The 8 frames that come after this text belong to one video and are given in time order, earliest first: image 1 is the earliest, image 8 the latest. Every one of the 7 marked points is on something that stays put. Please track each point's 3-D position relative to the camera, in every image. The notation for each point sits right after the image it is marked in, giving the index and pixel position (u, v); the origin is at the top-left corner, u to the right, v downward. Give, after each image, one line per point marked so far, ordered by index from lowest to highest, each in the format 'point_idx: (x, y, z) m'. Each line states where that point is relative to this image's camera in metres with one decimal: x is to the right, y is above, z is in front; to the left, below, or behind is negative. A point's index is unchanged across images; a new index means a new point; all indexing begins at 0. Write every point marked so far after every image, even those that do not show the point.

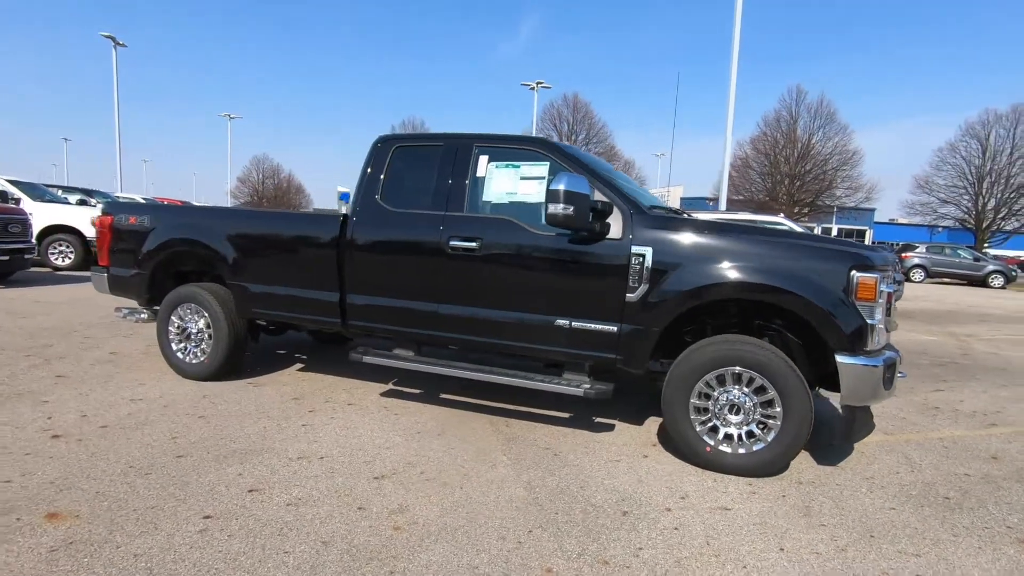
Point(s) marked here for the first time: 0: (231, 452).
0: (-2.0, -1.2, +3.9) m
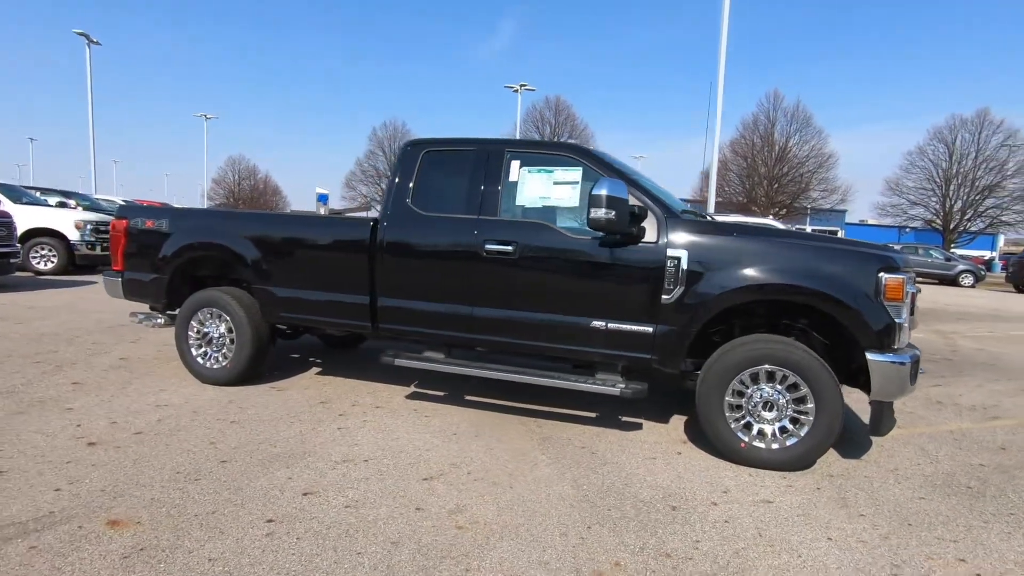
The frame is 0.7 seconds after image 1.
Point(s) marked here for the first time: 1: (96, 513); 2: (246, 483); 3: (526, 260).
0: (-1.7, -1.2, +3.9) m
1: (-2.3, -1.3, +3.1) m
2: (-1.7, -1.2, +3.5) m
3: (+0.1, +0.2, +4.5) m
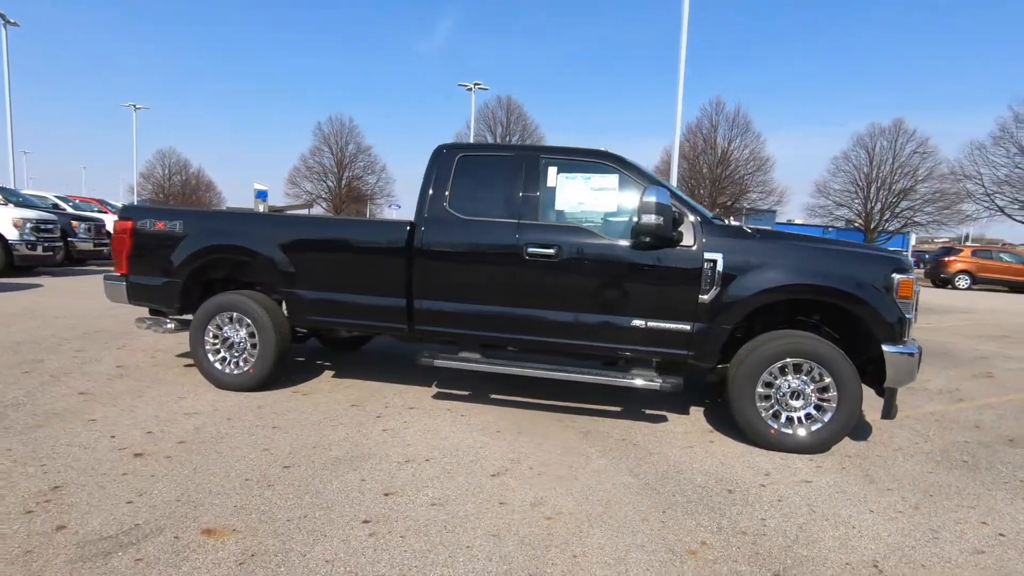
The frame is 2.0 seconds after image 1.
0: (-1.3, -1.2, +3.9) m
1: (-1.8, -1.3, +3.0) m
2: (-1.2, -1.3, +3.5) m
3: (+0.5, +0.2, +4.6) m
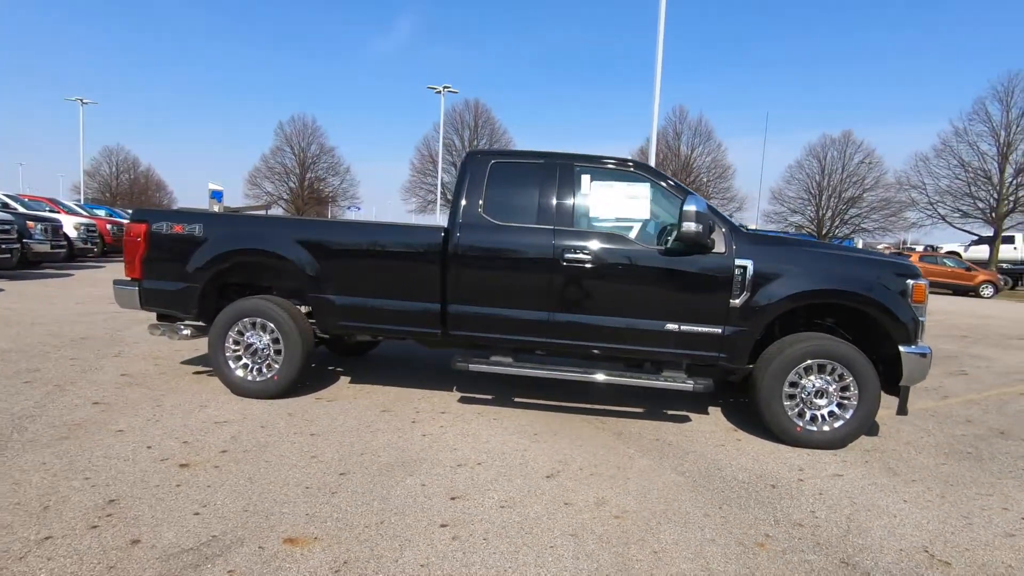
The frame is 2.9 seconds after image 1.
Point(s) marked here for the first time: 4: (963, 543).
0: (-0.9, -1.3, +3.9) m
1: (-1.4, -1.3, +3.0) m
2: (-0.8, -1.3, +3.5) m
3: (+0.8, +0.2, +4.8) m
4: (+2.7, -1.5, +3.2) m
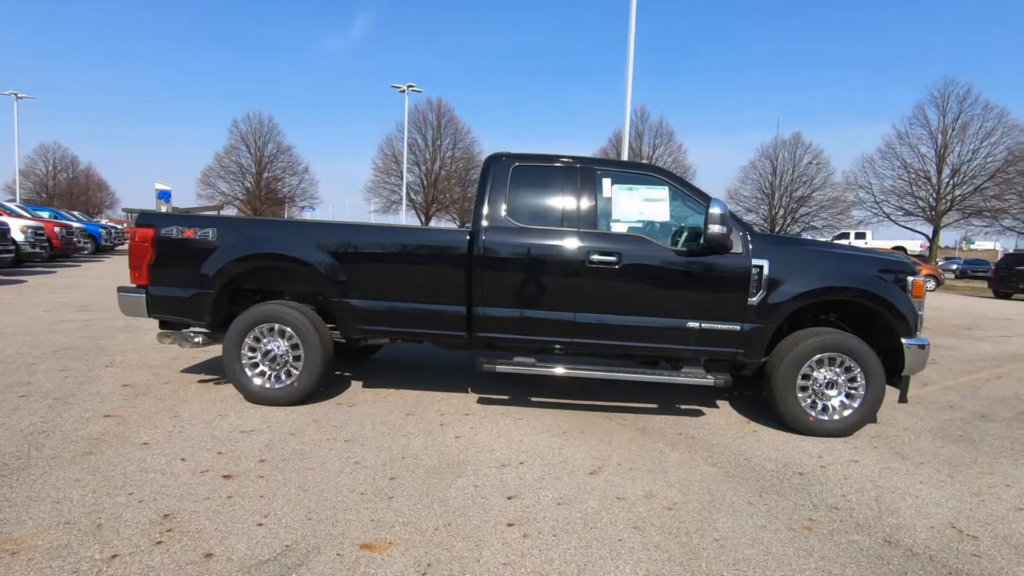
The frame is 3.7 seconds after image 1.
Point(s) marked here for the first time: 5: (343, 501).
0: (-0.5, -1.3, +3.9) m
1: (-1.0, -1.4, +2.9) m
2: (-0.5, -1.3, +3.5) m
3: (+1.0, +0.2, +4.9) m
4: (+3.1, -1.5, +3.5) m
5: (-1.1, -1.3, +3.4) m
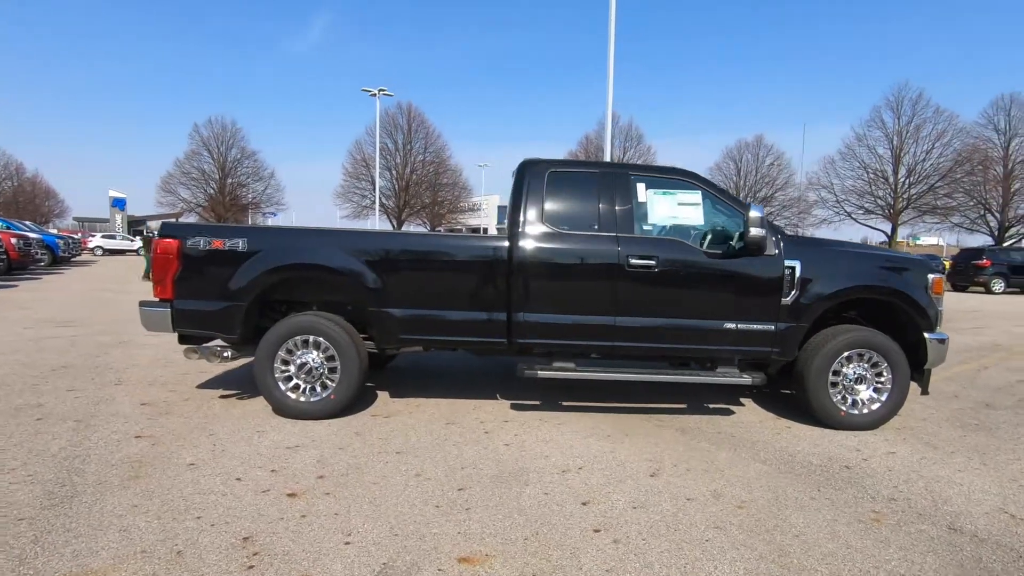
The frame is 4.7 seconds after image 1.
0: (-0.1, -1.4, +3.9) m
1: (-0.4, -1.4, +2.9) m
2: (0.0, -1.4, +3.5) m
3: (+1.4, +0.1, +5.0) m
4: (+3.5, -1.5, +3.7) m
5: (-0.6, -1.4, +3.3) m
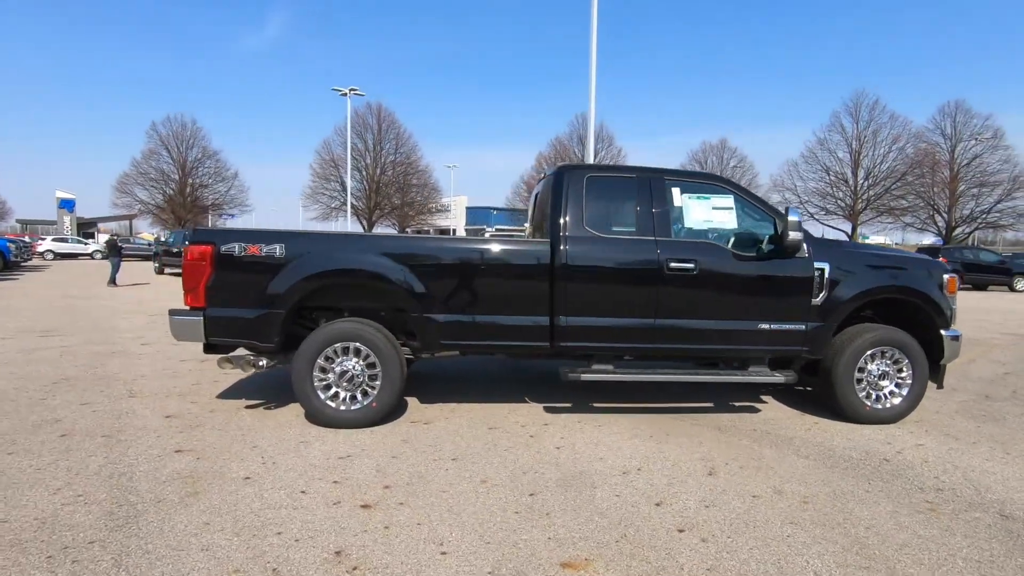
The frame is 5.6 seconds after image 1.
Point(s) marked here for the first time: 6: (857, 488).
0: (+0.4, -1.4, +3.9) m
1: (+0.1, -1.5, +2.9) m
2: (+0.5, -1.4, +3.5) m
3: (+1.8, +0.1, +5.1) m
4: (+4.0, -1.5, +4.0) m
5: (-0.1, -1.4, +3.3) m
6: (+2.5, -1.4, +3.9) m
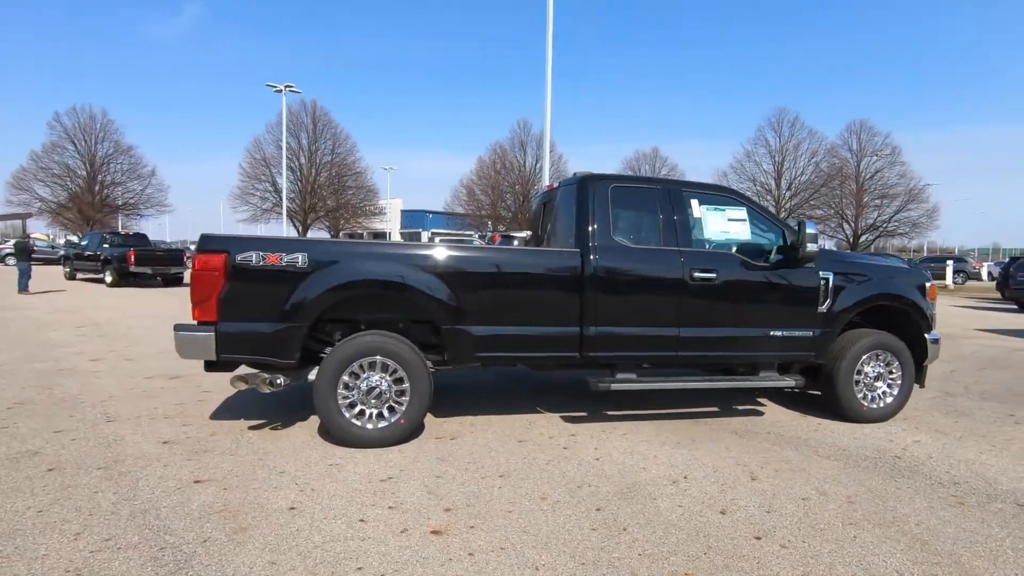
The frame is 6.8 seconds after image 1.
0: (+0.8, -1.5, +3.9) m
1: (+0.6, -1.5, +2.9) m
2: (+1.0, -1.5, +3.5) m
3: (+2.0, 0.0, +5.3) m
4: (+4.4, -1.5, +4.4) m
5: (+0.4, -1.5, +3.3) m
6: (+2.9, -1.5, +4.2) m
